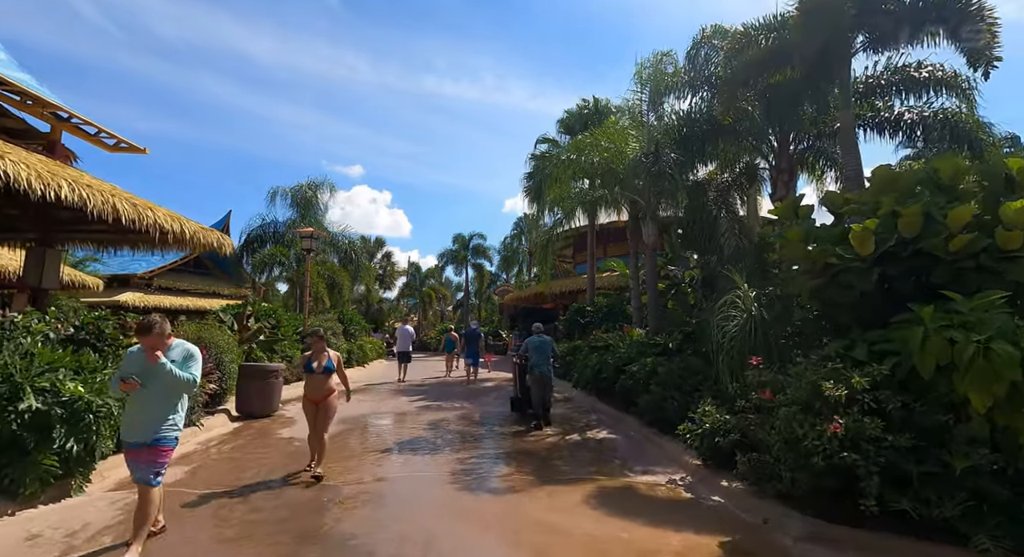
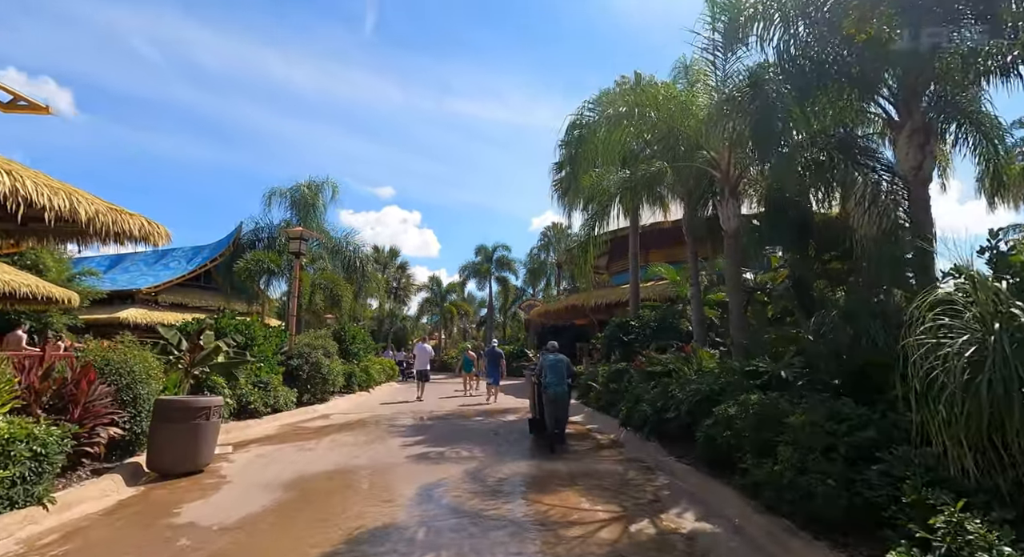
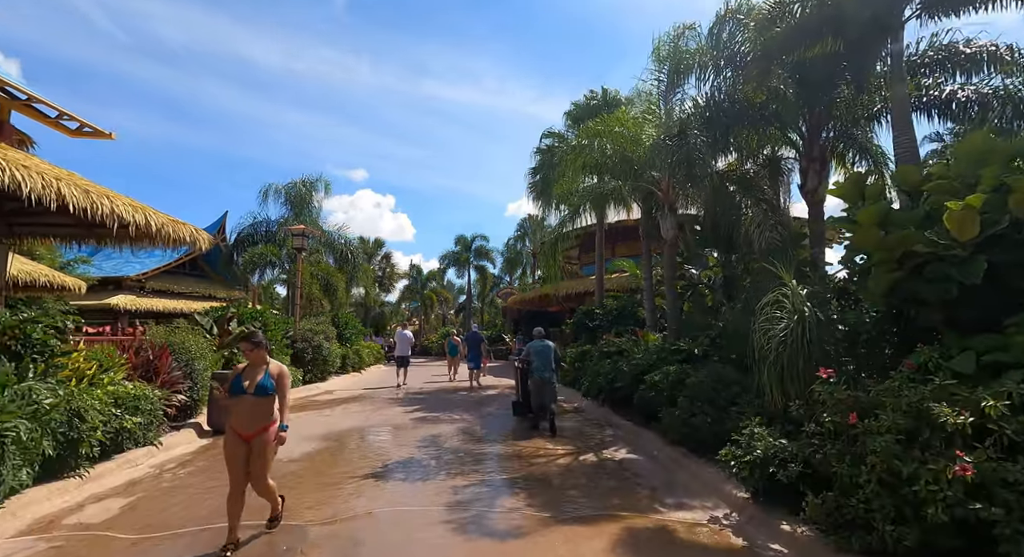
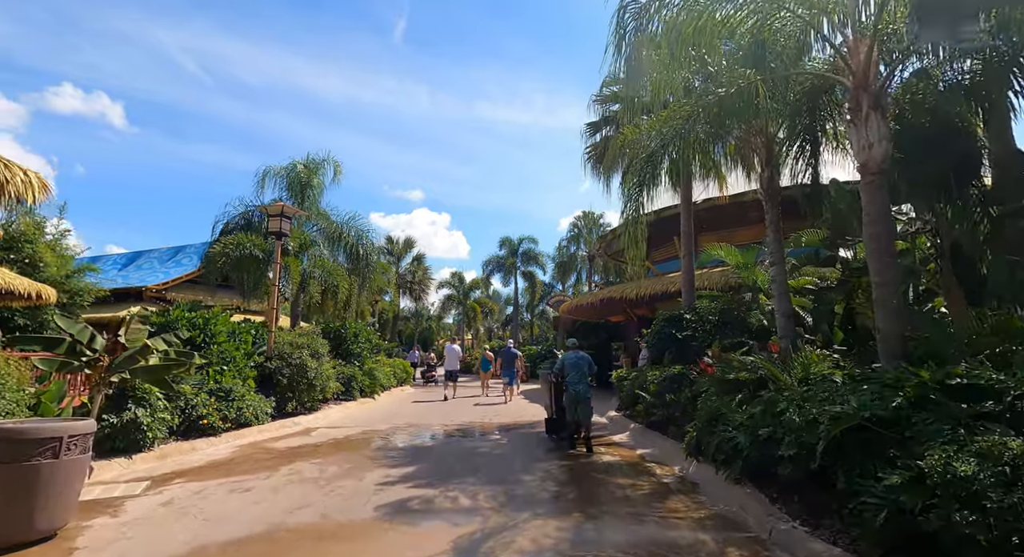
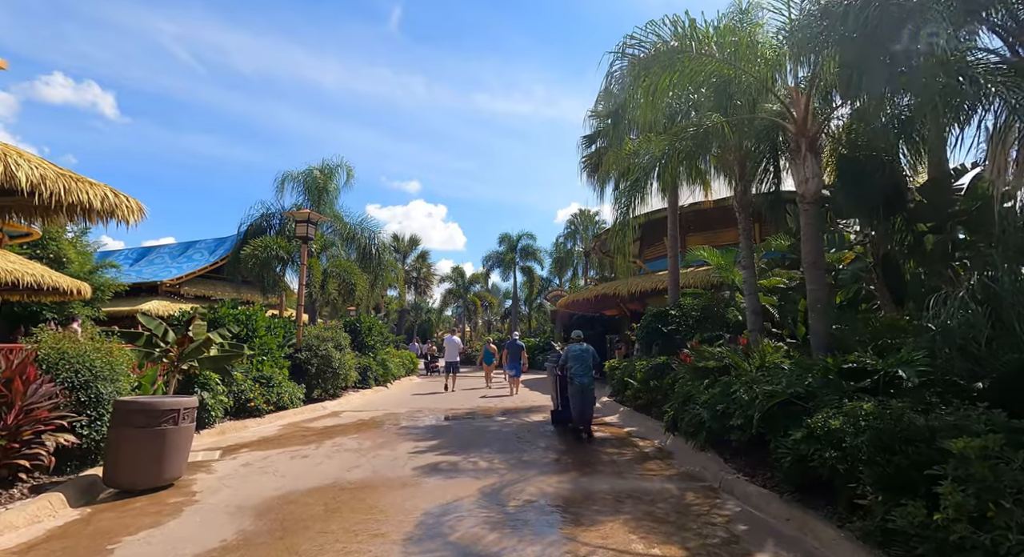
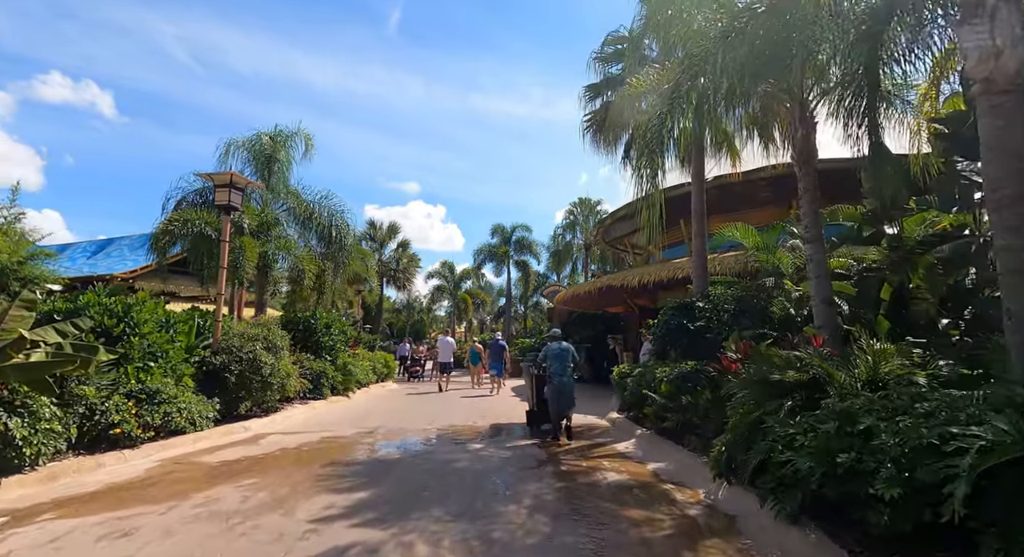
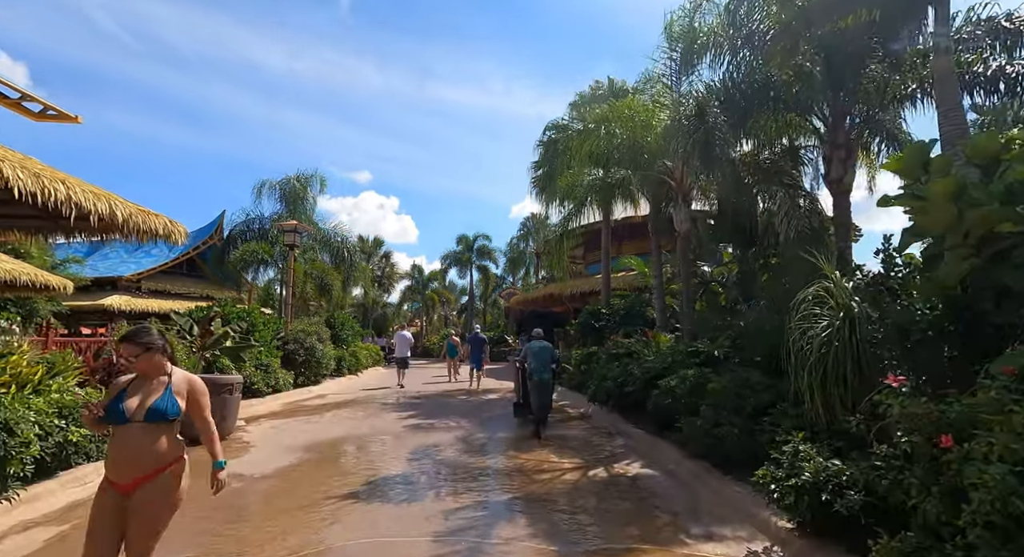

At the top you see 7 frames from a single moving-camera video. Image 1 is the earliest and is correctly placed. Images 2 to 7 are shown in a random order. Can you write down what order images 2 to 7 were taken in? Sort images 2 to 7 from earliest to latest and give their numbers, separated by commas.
3, 7, 2, 5, 4, 6
